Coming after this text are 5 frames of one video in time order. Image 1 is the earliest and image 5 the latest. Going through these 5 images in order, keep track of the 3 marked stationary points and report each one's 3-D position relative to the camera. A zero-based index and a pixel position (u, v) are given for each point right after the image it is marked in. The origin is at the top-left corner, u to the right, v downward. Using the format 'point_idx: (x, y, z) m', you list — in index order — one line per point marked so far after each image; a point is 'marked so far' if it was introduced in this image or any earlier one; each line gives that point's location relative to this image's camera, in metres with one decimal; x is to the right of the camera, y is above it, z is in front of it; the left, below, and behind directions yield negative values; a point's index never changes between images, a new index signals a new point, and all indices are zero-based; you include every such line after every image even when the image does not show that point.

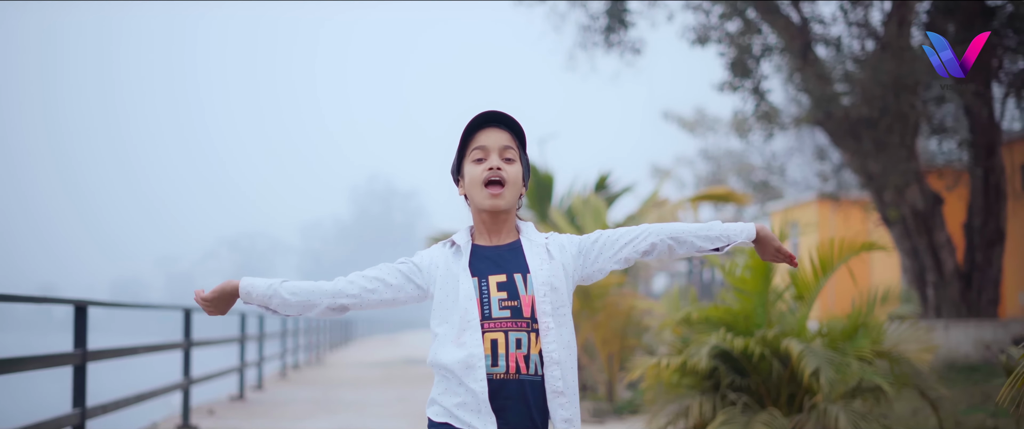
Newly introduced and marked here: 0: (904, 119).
0: (+3.4, +0.8, +7.4) m
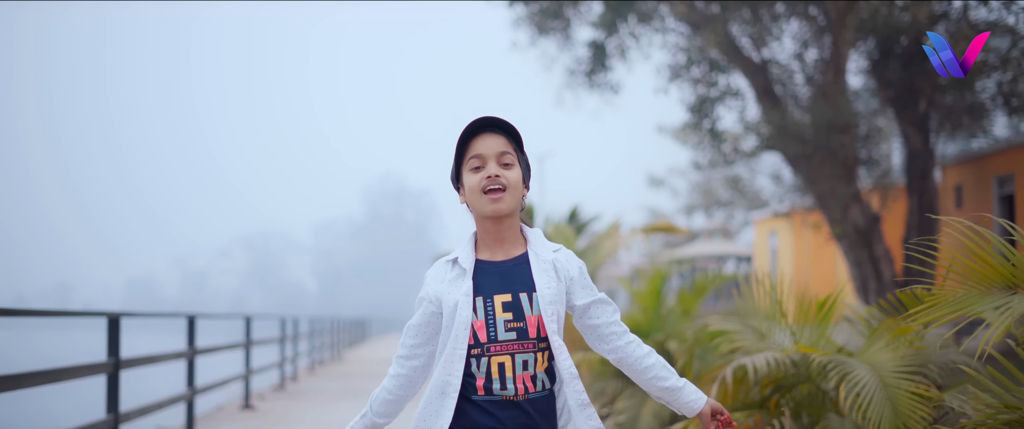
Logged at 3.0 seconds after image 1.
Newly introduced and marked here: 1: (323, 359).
0: (+3.4, +0.6, +8.6) m
1: (-2.9, -2.2, +12.6) m
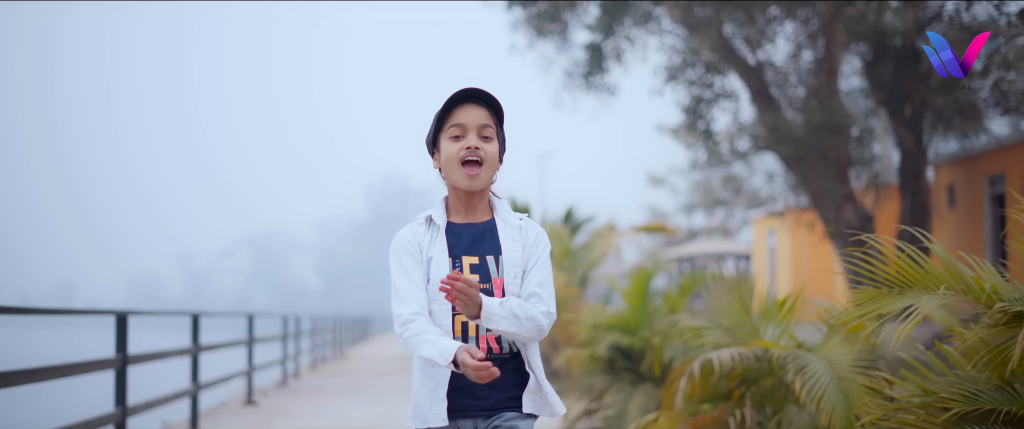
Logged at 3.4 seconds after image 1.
0: (+3.3, +0.6, +8.7) m
1: (-2.9, -2.2, +12.7) m
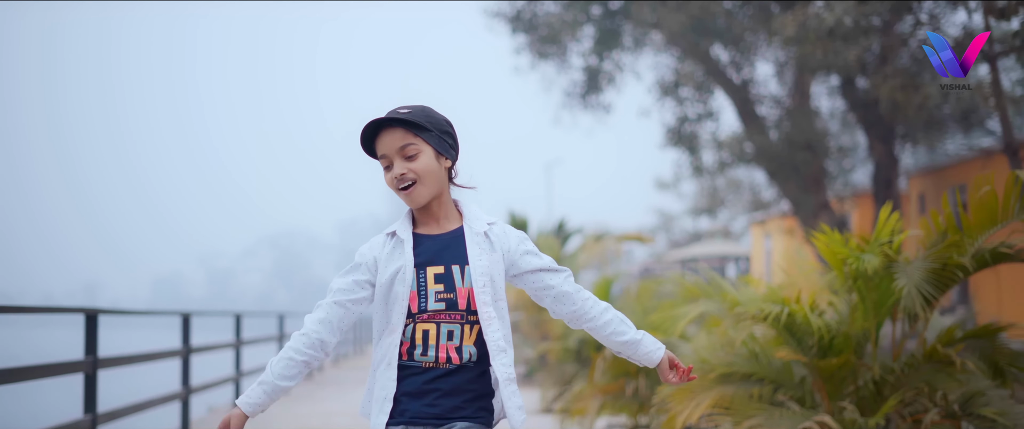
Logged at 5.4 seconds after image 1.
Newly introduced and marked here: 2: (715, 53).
0: (+3.4, +0.5, +9.5) m
1: (-2.8, -2.3, +13.7) m
2: (+2.4, +1.9, +9.7) m
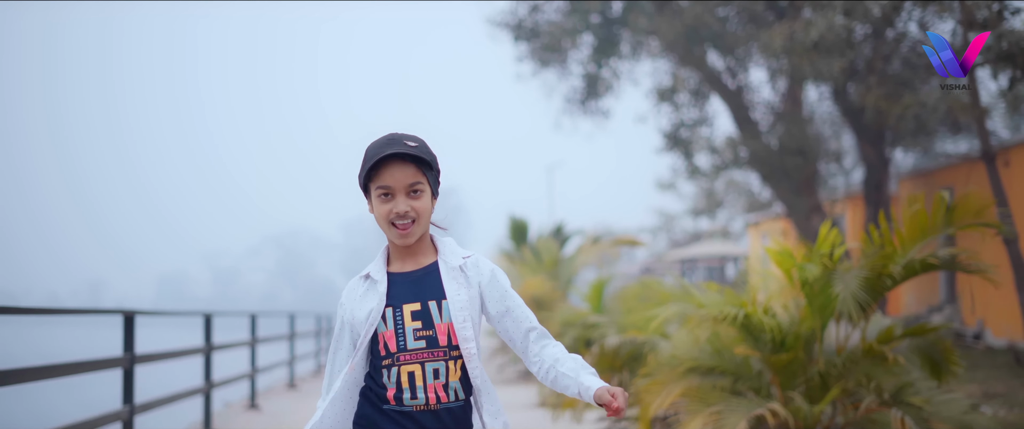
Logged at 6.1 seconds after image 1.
0: (+3.4, +0.5, +9.8) m
1: (-2.7, -2.4, +14.0) m
2: (+2.4, +1.9, +10.0) m
